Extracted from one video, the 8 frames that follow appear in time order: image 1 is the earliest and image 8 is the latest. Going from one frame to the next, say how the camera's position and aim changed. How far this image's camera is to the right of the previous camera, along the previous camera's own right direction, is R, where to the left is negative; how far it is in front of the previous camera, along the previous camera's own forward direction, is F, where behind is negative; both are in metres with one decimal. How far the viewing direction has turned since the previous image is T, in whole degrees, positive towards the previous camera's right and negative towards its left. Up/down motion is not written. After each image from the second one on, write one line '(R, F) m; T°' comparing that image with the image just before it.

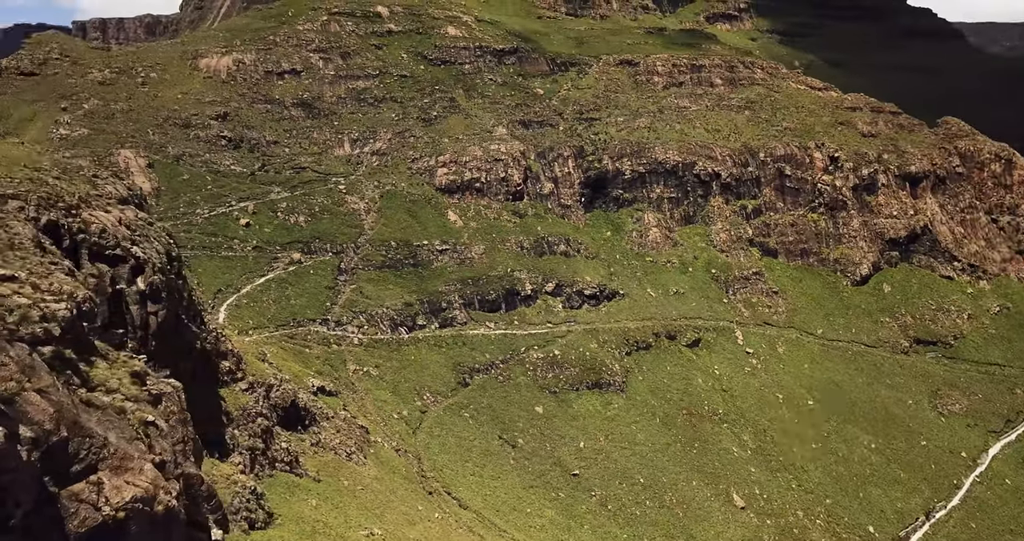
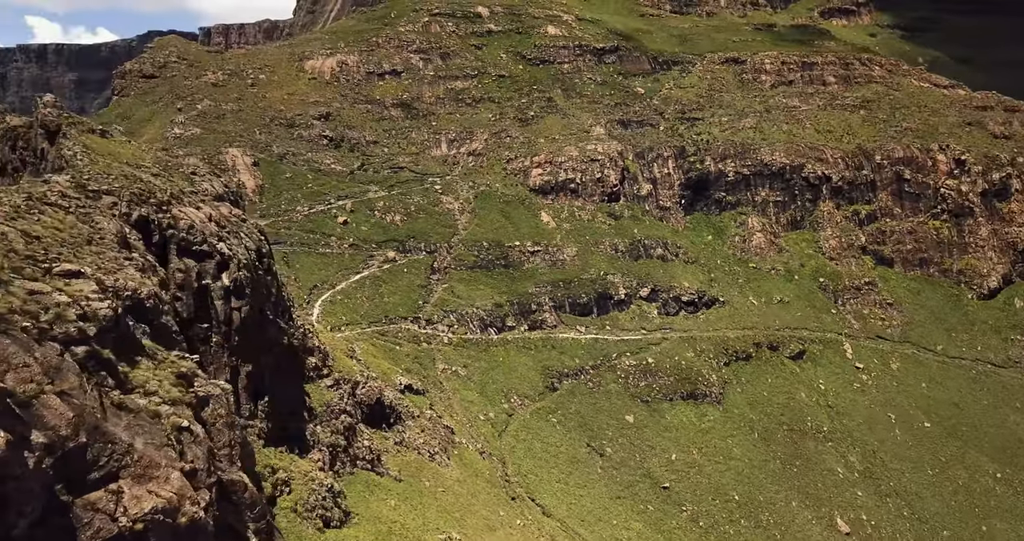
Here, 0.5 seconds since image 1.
(+0.6, +1.5) m; -7°
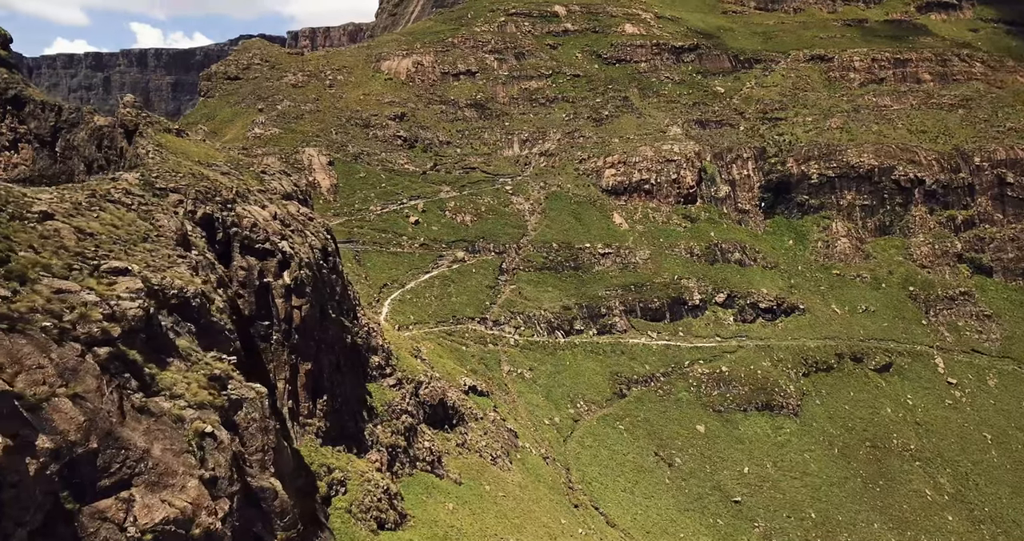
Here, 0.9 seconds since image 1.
(+0.6, +0.9) m; -6°
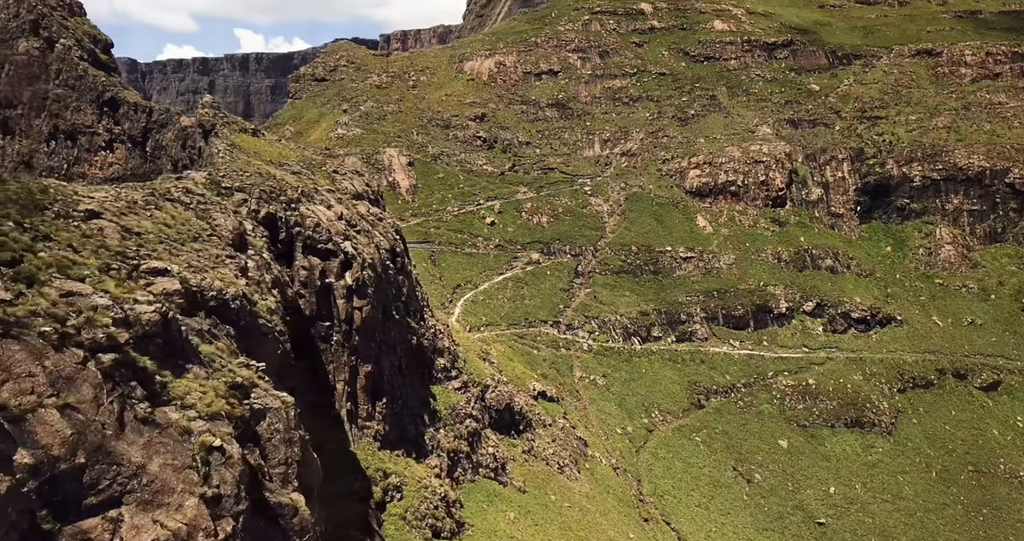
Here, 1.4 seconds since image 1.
(+0.8, +1.2) m; -6°
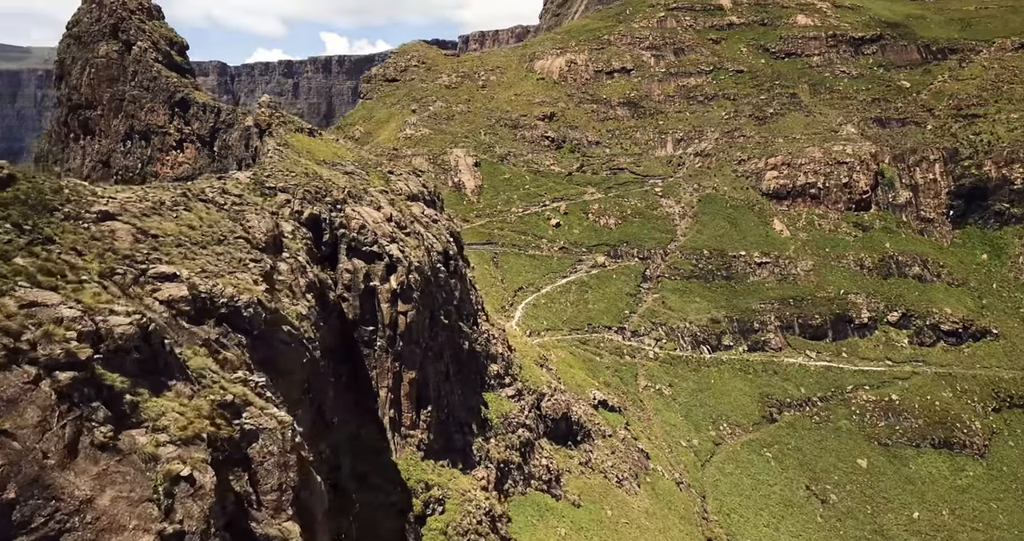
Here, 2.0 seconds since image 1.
(+1.0, +1.6) m; -6°
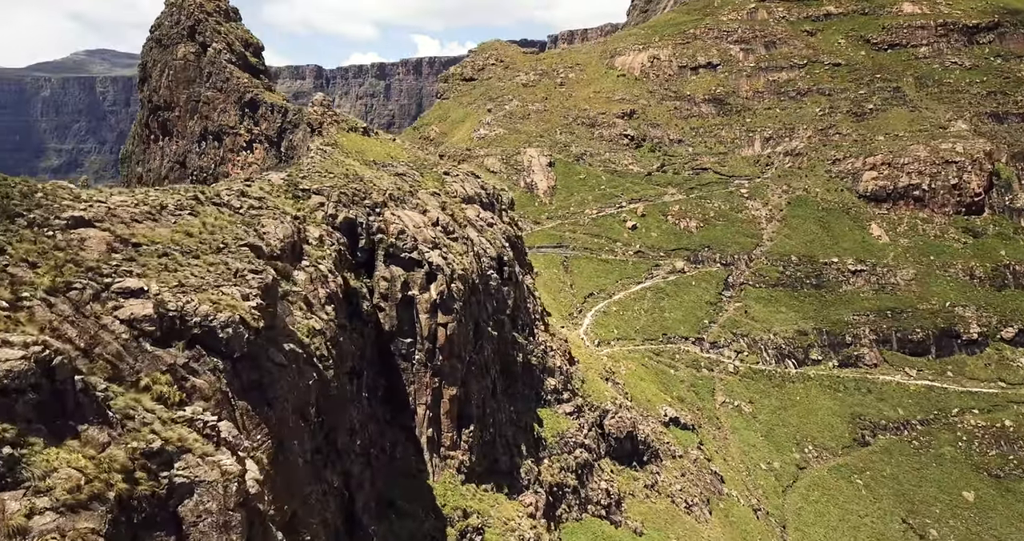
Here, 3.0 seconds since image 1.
(+1.4, +2.7) m; -7°
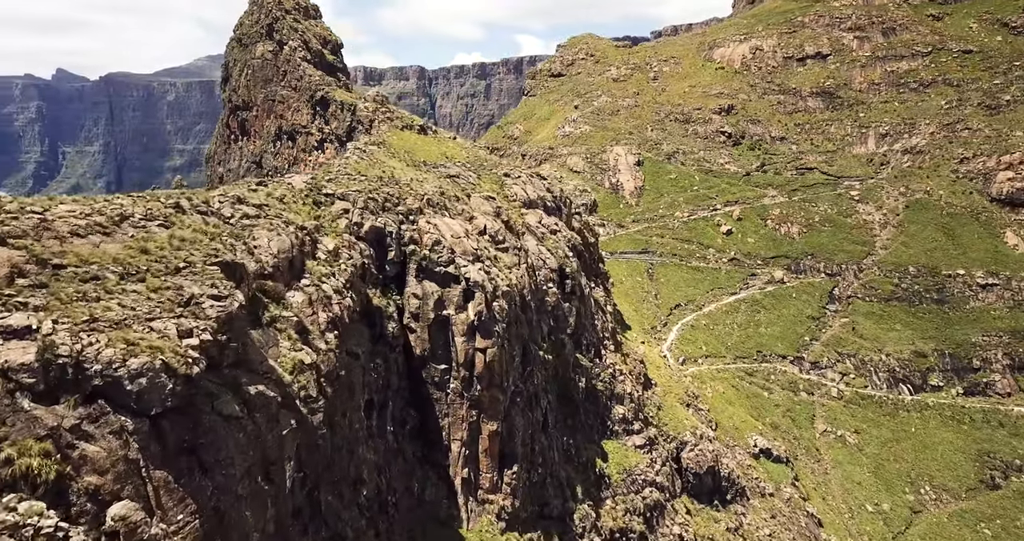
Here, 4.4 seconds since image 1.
(+1.6, +4.1) m; -7°
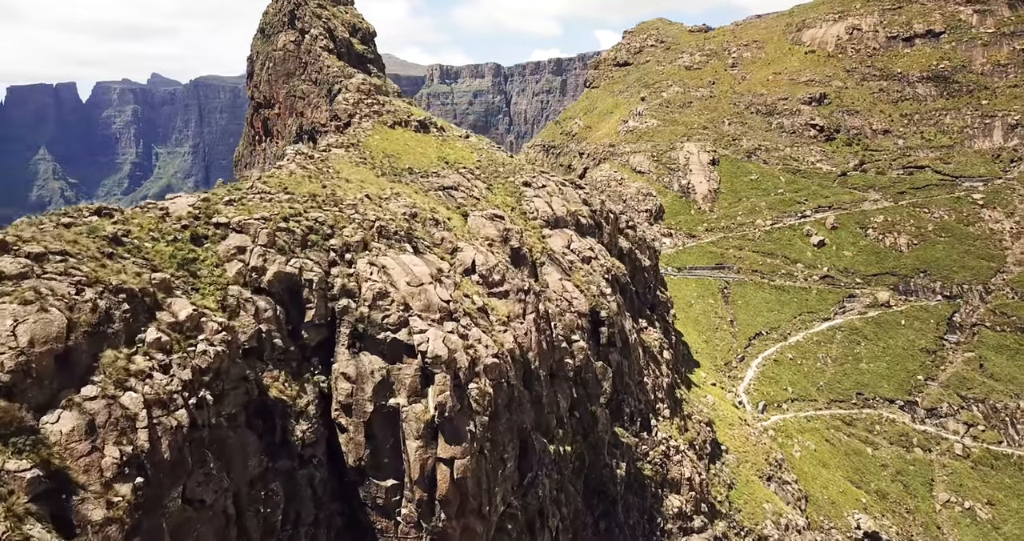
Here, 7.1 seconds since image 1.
(+2.0, +8.8) m; -6°
